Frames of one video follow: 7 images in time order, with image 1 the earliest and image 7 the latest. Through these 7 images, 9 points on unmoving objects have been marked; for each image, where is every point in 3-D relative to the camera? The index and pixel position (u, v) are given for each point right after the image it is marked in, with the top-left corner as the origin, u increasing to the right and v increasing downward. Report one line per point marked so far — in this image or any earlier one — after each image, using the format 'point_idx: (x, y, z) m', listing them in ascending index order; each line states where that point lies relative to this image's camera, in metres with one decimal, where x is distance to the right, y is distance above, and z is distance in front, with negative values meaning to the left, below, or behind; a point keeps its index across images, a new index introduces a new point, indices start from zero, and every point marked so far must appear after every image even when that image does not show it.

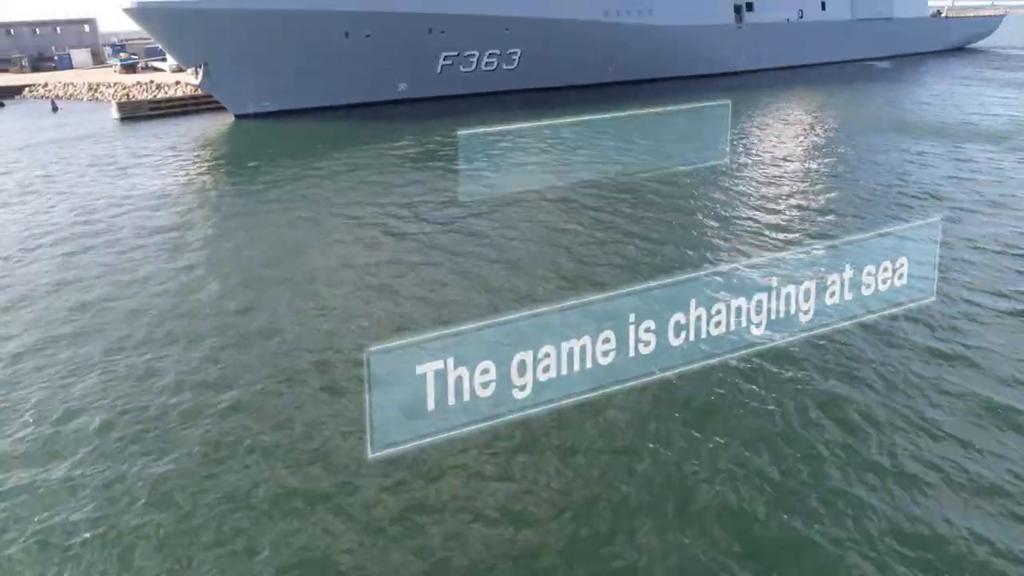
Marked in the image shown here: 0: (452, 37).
0: (-1.3, +5.7, +16.8) m
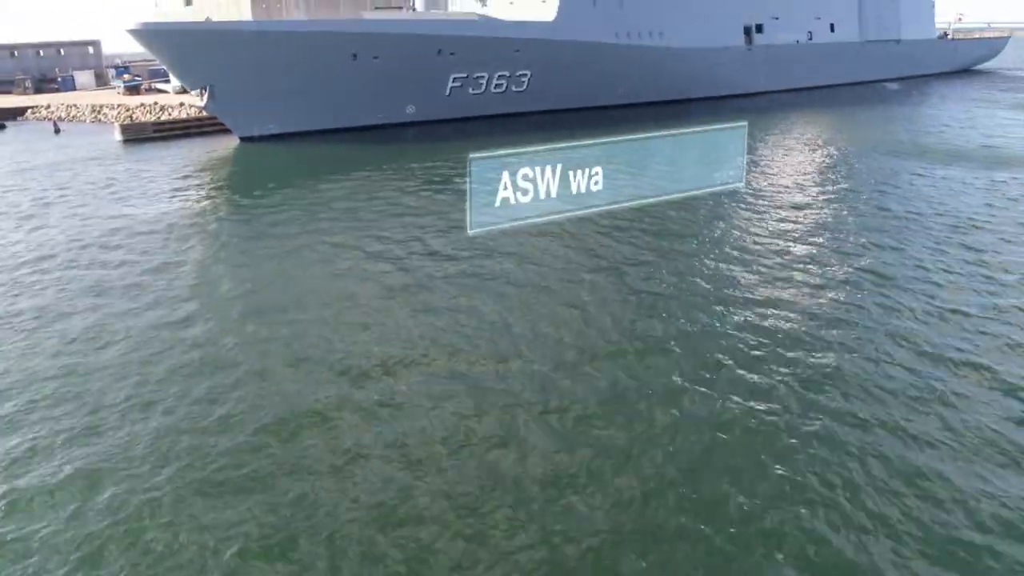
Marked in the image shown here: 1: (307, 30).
0: (-1.1, +5.1, +16.5) m
1: (-4.1, +5.2, +15.0) m
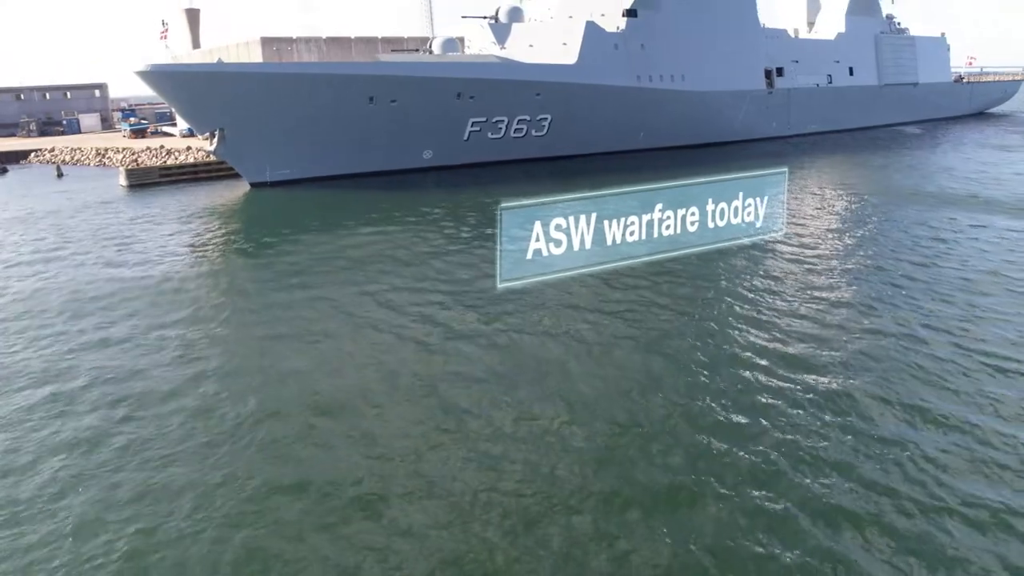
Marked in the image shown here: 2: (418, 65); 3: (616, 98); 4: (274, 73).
0: (-0.7, +4.0, +15.9) m
1: (-3.7, +4.2, +14.4) m
2: (-1.9, +4.5, +15.1) m
3: (+2.5, +4.5, +17.8) m
4: (-4.5, +4.1, +14.2) m
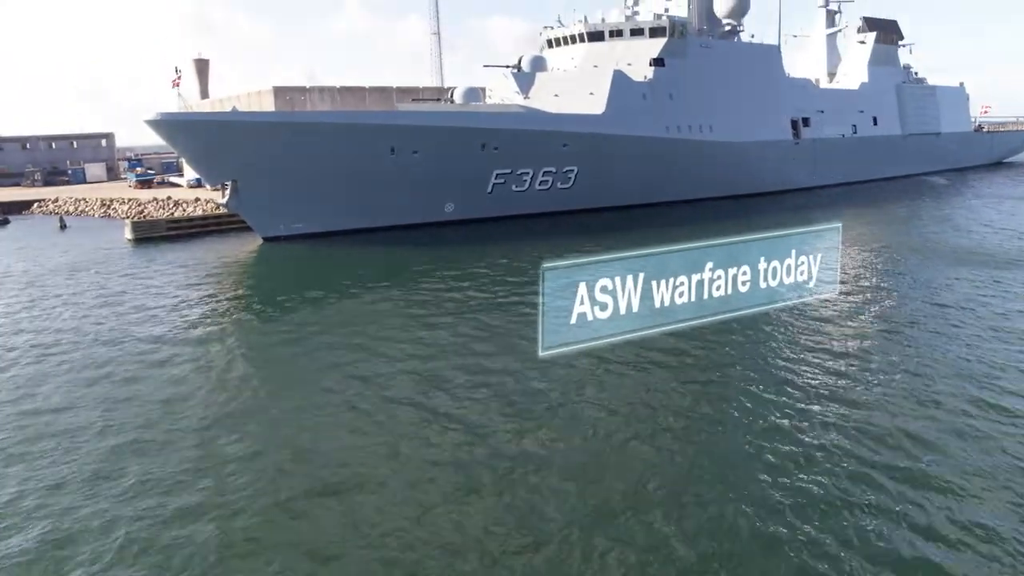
0: (-0.1, +2.8, +15.2) m
1: (-3.1, +3.1, +13.7) m
2: (-1.4, +3.4, +14.4) m
3: (+3.0, +3.2, +17.1) m
4: (-4.0, +3.0, +13.5) m
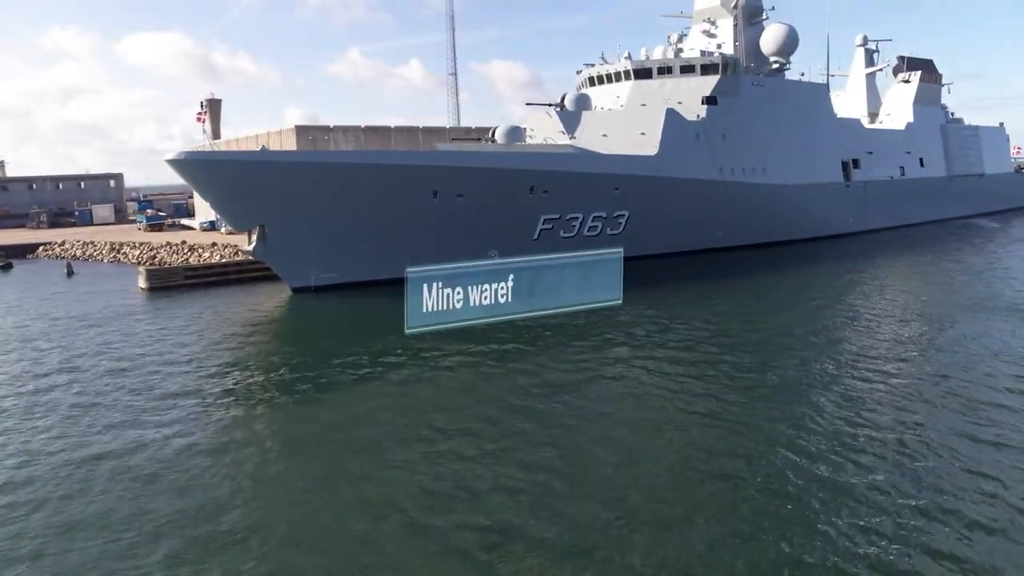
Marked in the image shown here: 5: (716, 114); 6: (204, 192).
0: (+0.8, +1.7, +14.0) m
1: (-2.2, +2.1, +12.6) m
2: (-0.4, +2.4, +13.3) m
3: (+4.0, +2.1, +15.9) m
4: (-3.1, +2.1, +12.4) m
5: (+4.5, +3.9, +16.4) m
6: (-5.2, +1.6, +12.7) m
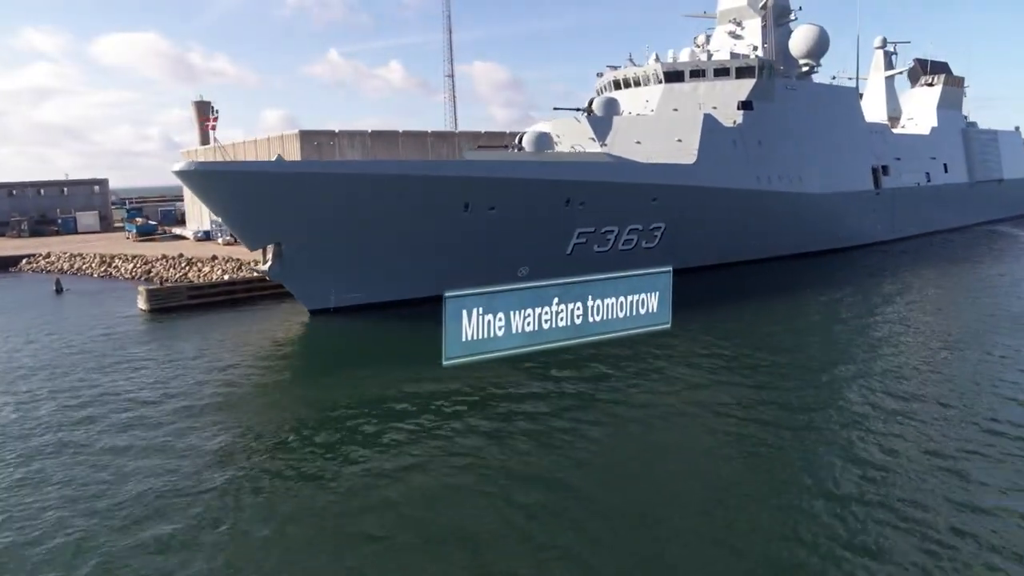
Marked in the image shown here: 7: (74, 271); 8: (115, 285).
0: (+1.4, +1.4, +13.1) m
1: (-1.6, +1.8, +11.5) m
2: (+0.2, +2.0, +12.3) m
3: (+4.5, +1.7, +15.0) m
4: (-2.4, +1.7, +11.3) m
5: (+5.0, +3.5, +15.5) m
6: (-4.6, +1.2, +11.6) m
7: (-11.6, +0.5, +19.7) m
8: (-9.2, +0.1, +17.1) m
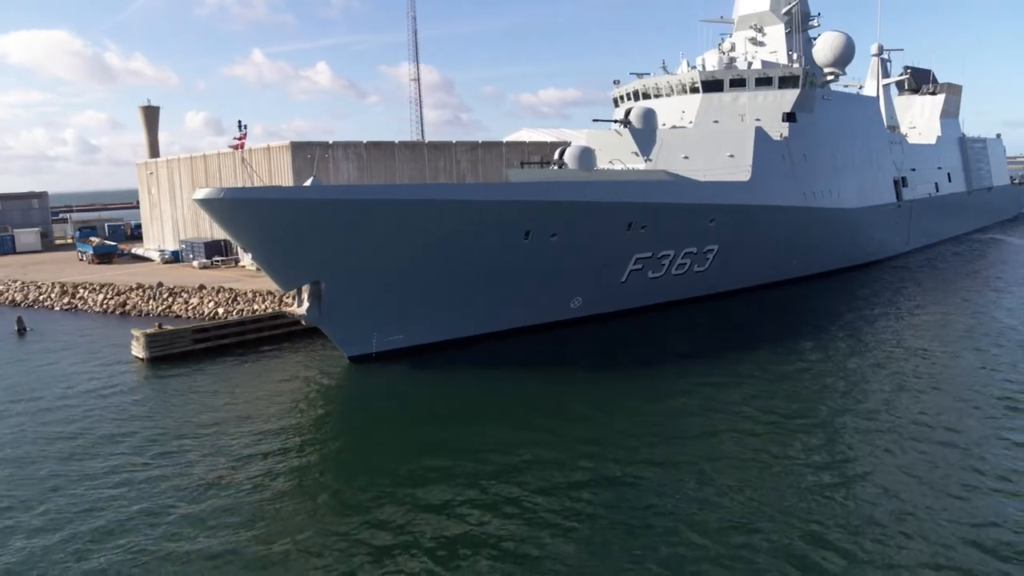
0: (+2.2, +0.9, +11.9) m
1: (-0.6, +1.2, +10.1) m
2: (+1.1, +1.5, +10.9) m
3: (+5.2, +1.3, +14.1) m
4: (-1.4, +1.1, +9.8) m
5: (+5.6, +3.1, +14.6) m
6: (-3.6, +0.6, +9.9) m
7: (-11.3, -0.3, +17.3) m
8: (-8.6, -0.7, +14.9) m
